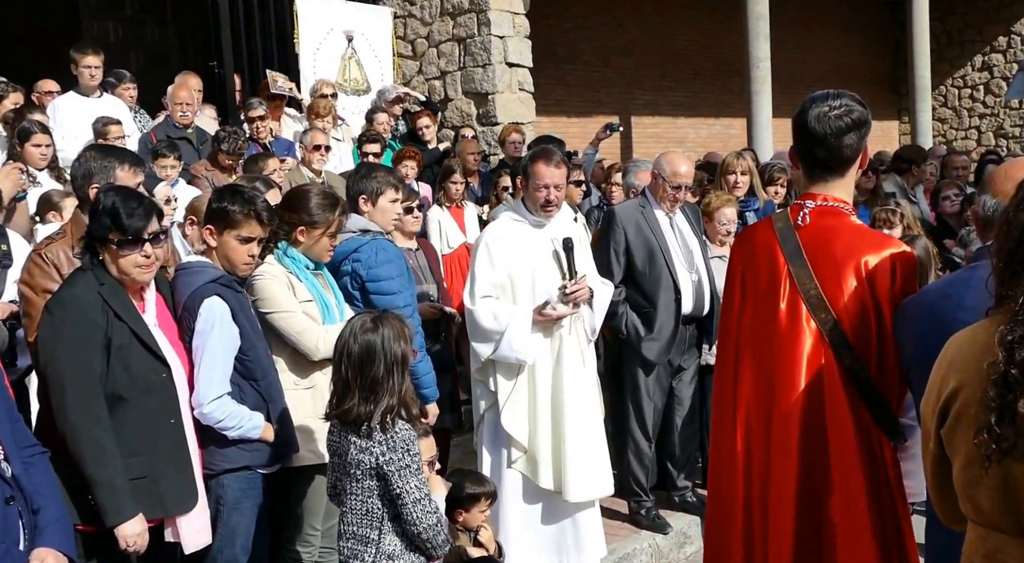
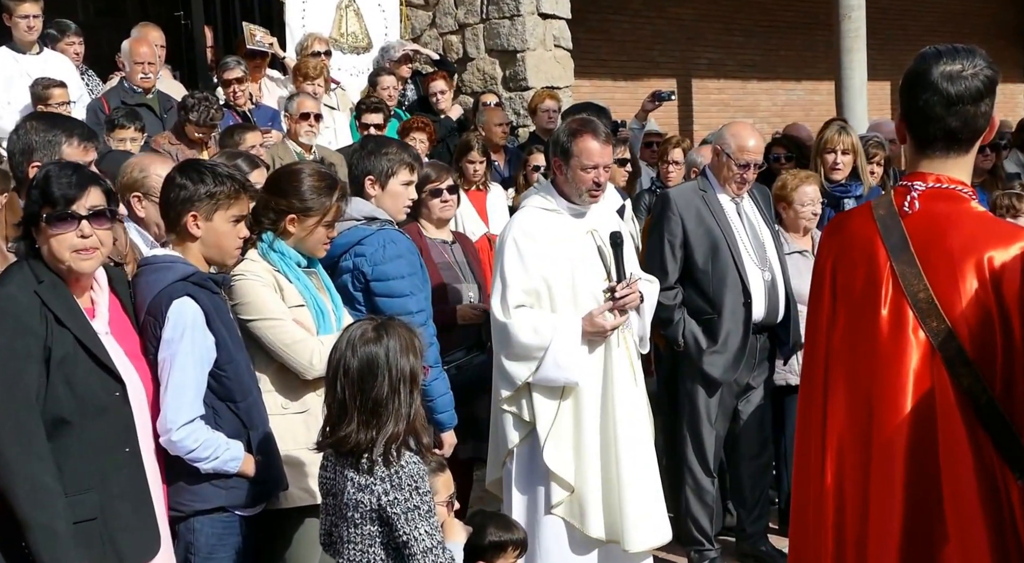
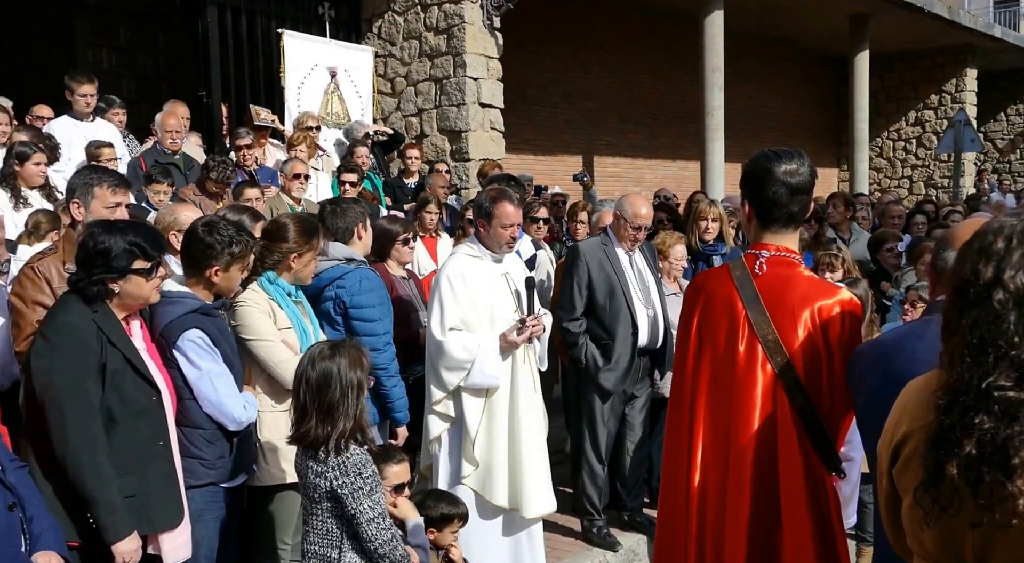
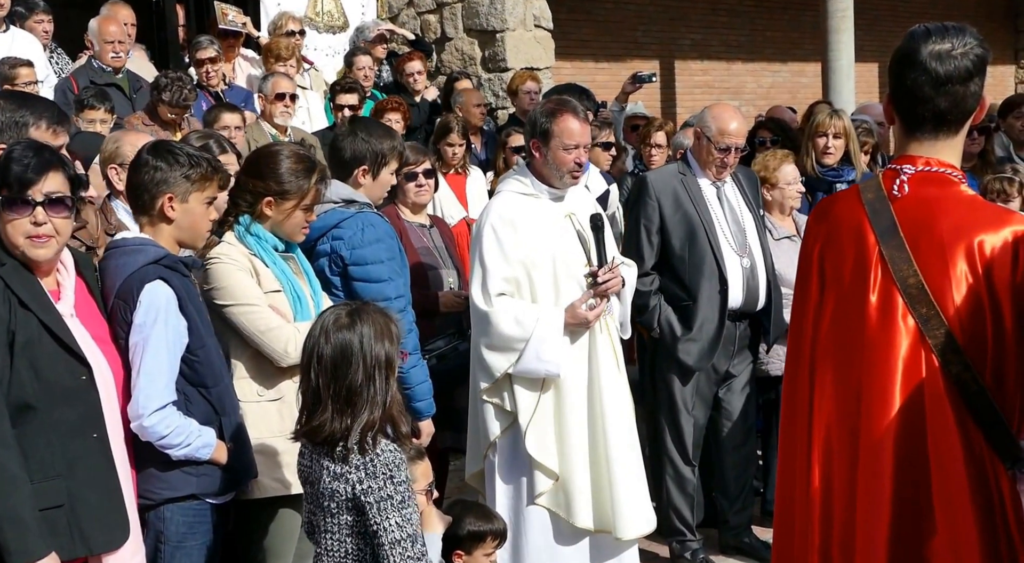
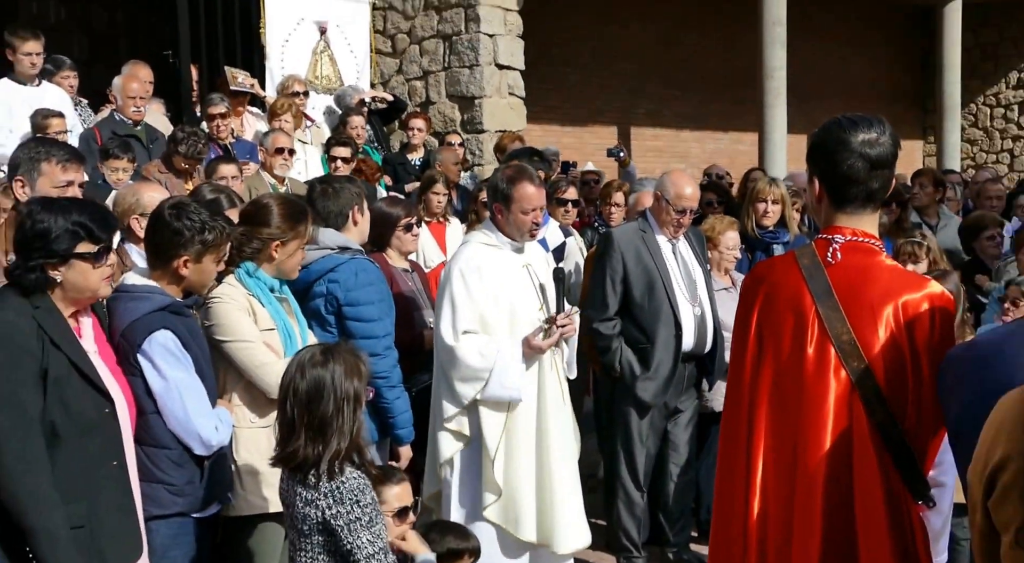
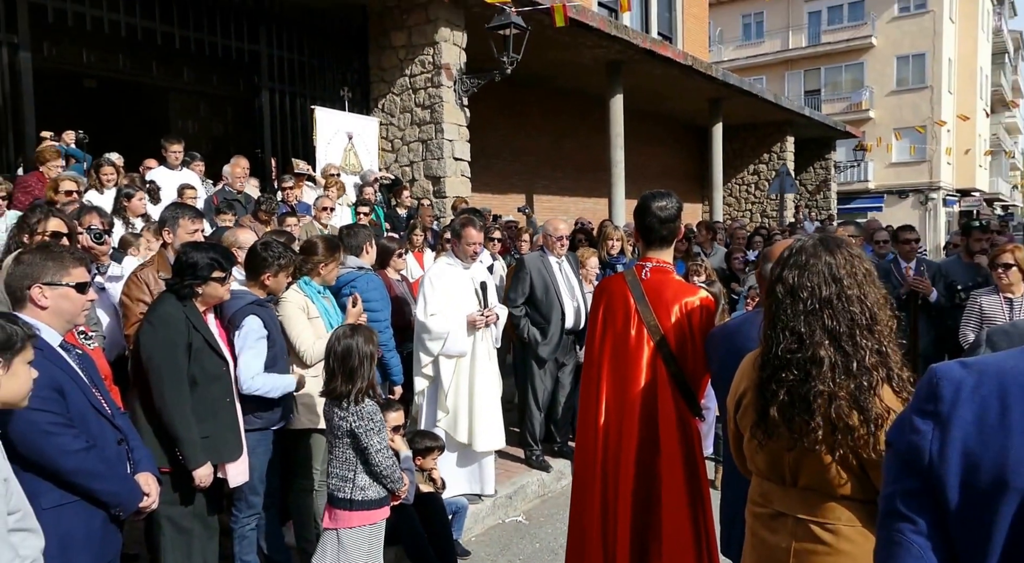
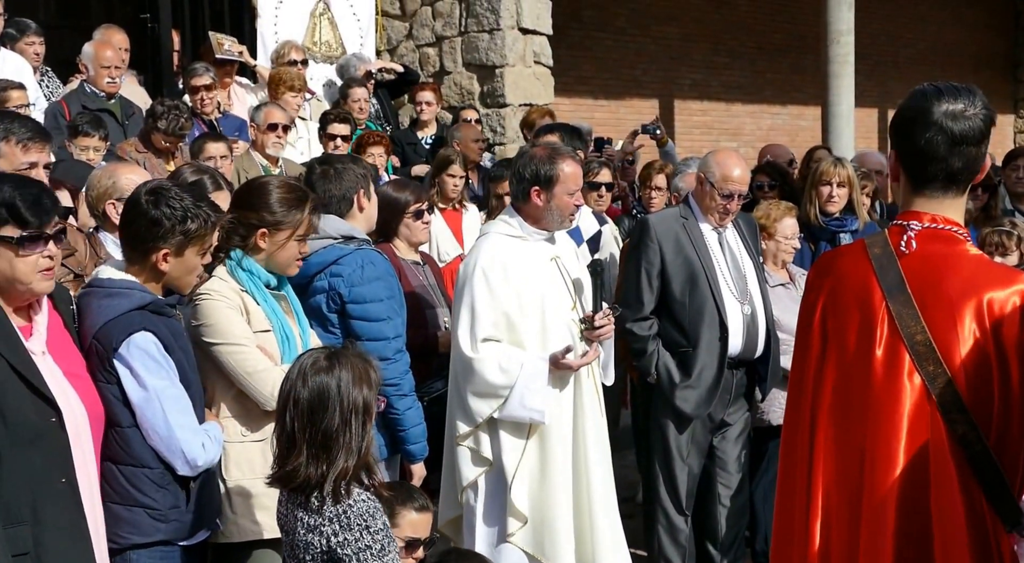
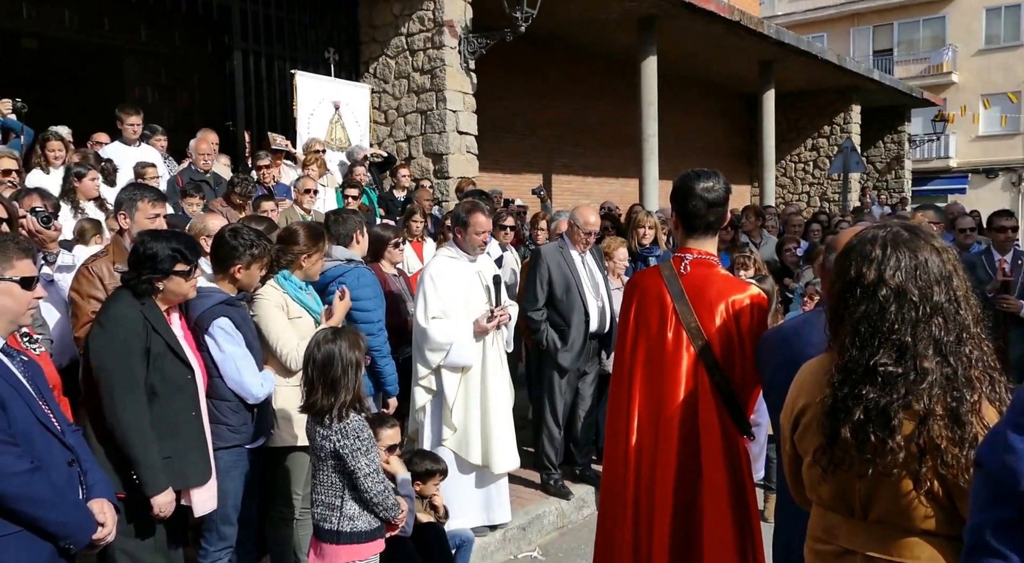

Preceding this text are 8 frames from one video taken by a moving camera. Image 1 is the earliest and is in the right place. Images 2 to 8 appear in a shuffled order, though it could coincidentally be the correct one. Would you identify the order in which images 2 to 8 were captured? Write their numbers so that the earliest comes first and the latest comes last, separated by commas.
2, 4, 7, 5, 3, 8, 6
